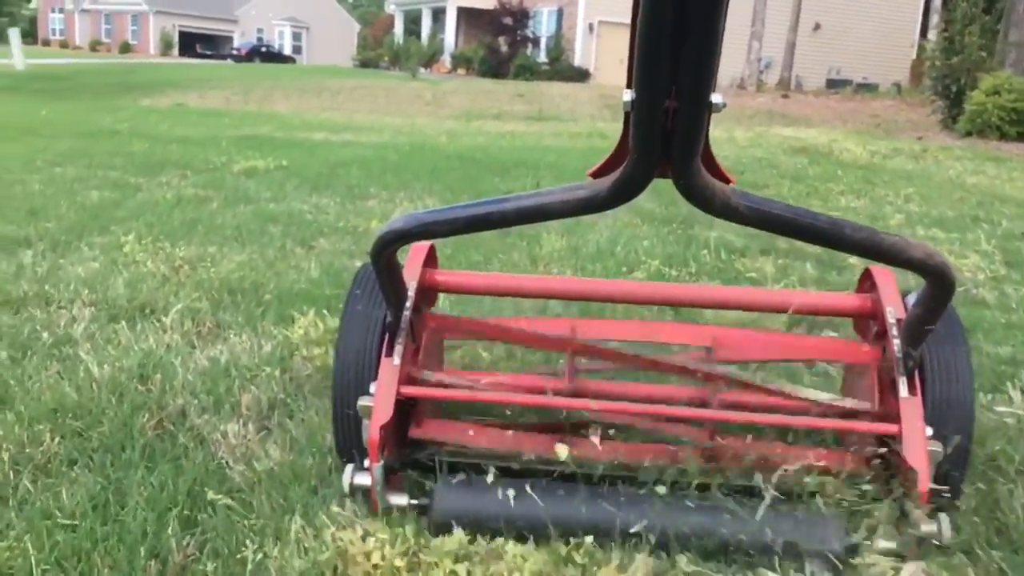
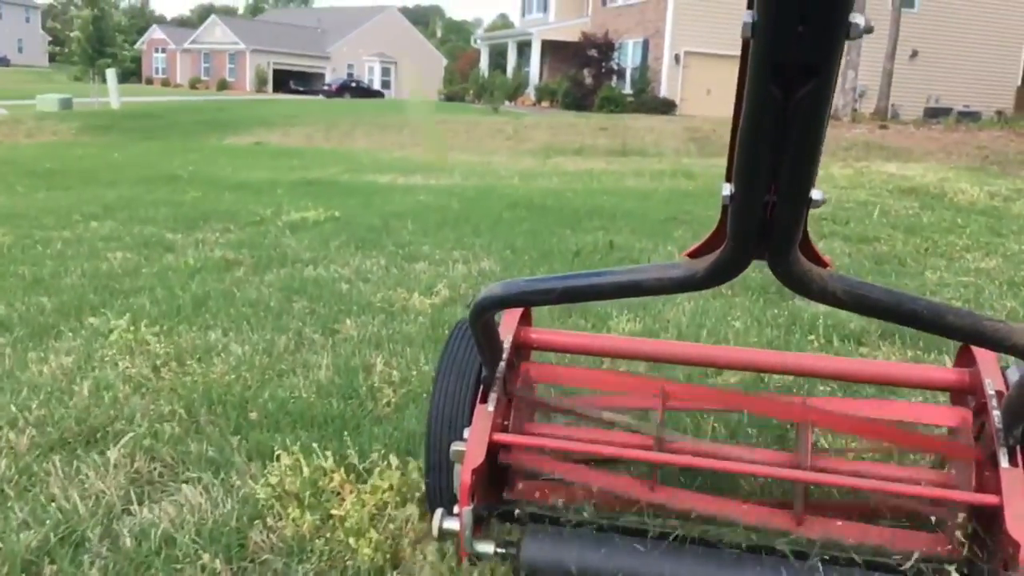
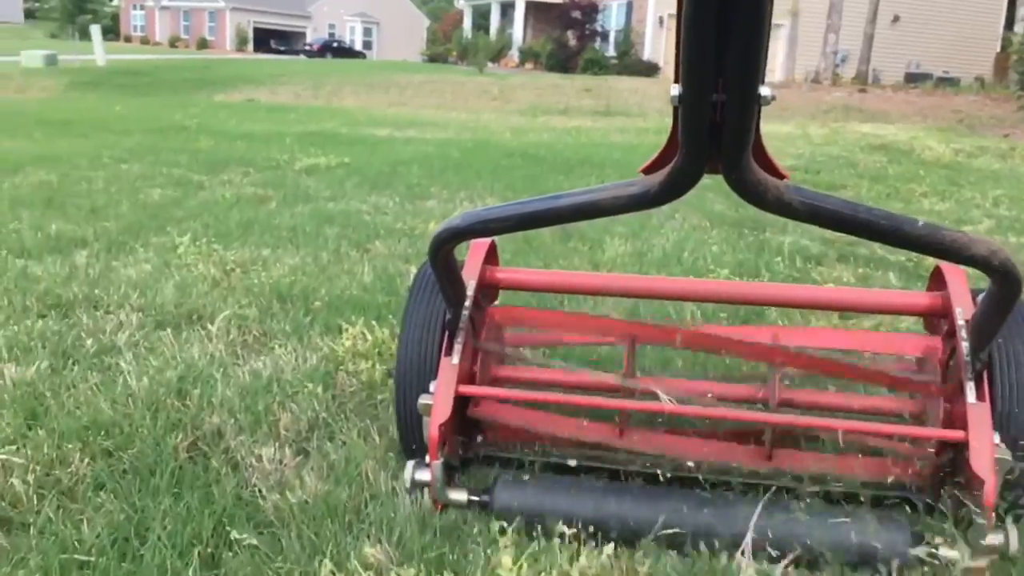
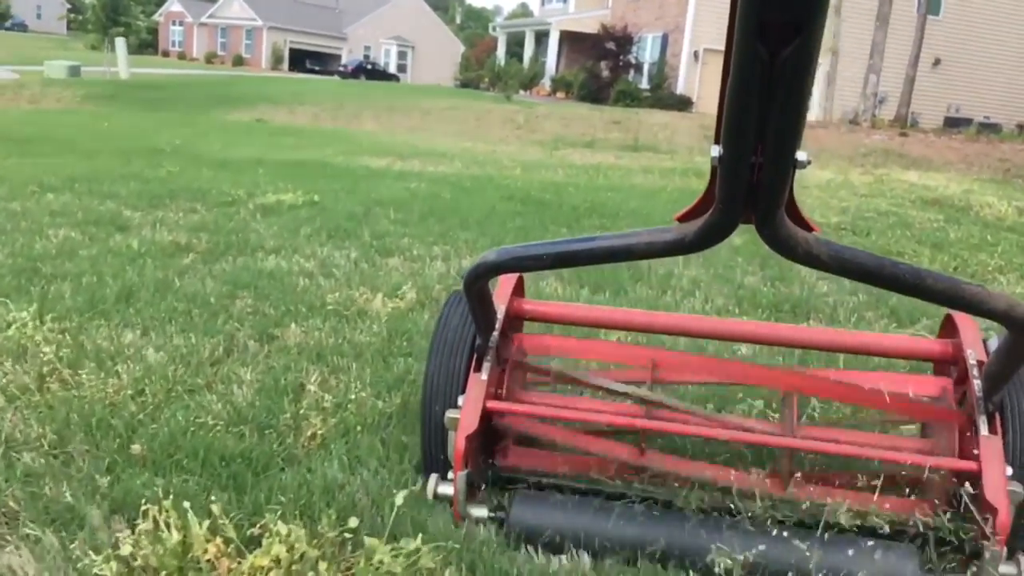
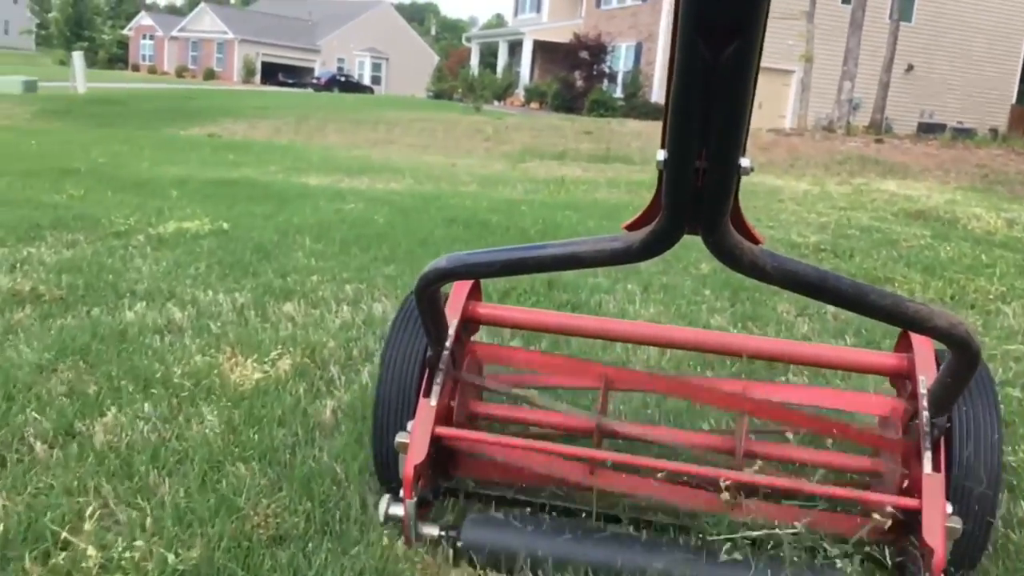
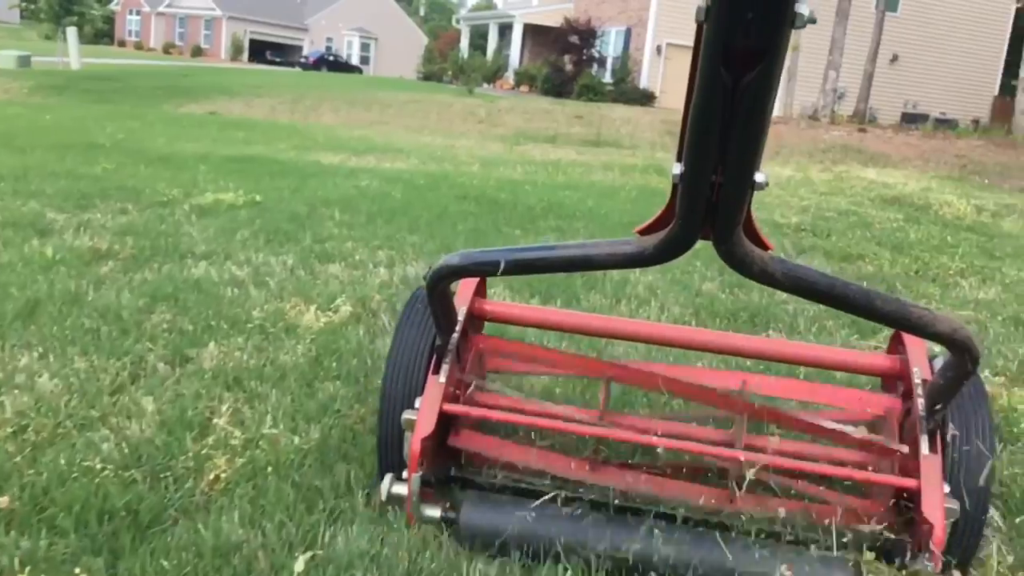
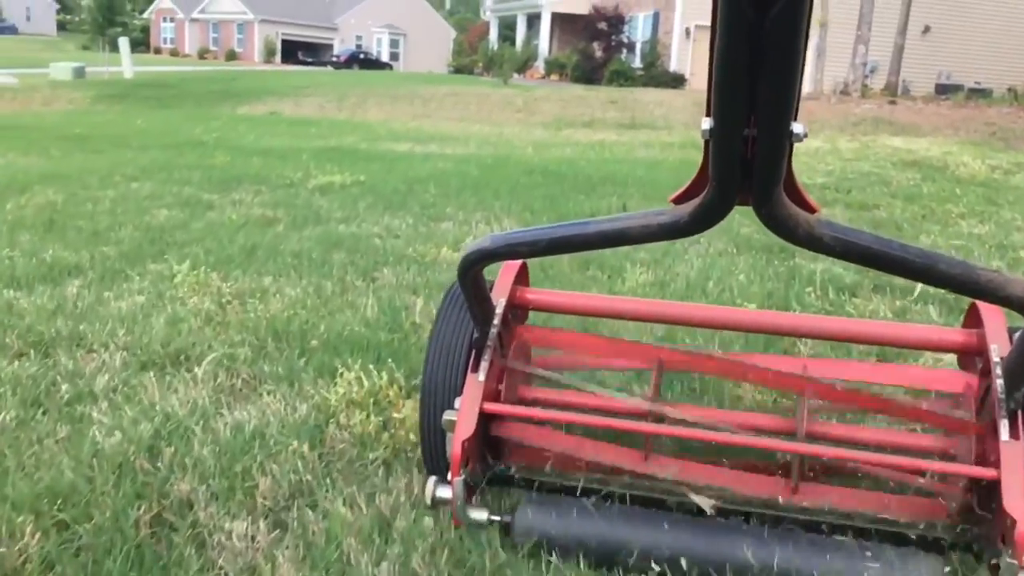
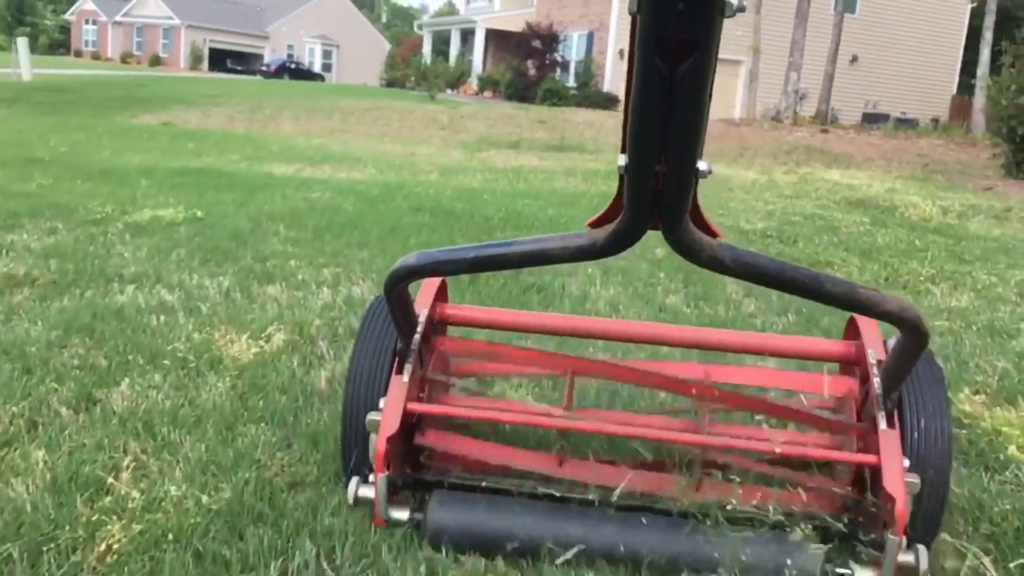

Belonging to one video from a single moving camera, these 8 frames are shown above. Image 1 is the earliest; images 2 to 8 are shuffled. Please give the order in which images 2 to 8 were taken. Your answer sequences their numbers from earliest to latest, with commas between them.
3, 7, 2, 4, 6, 8, 5
